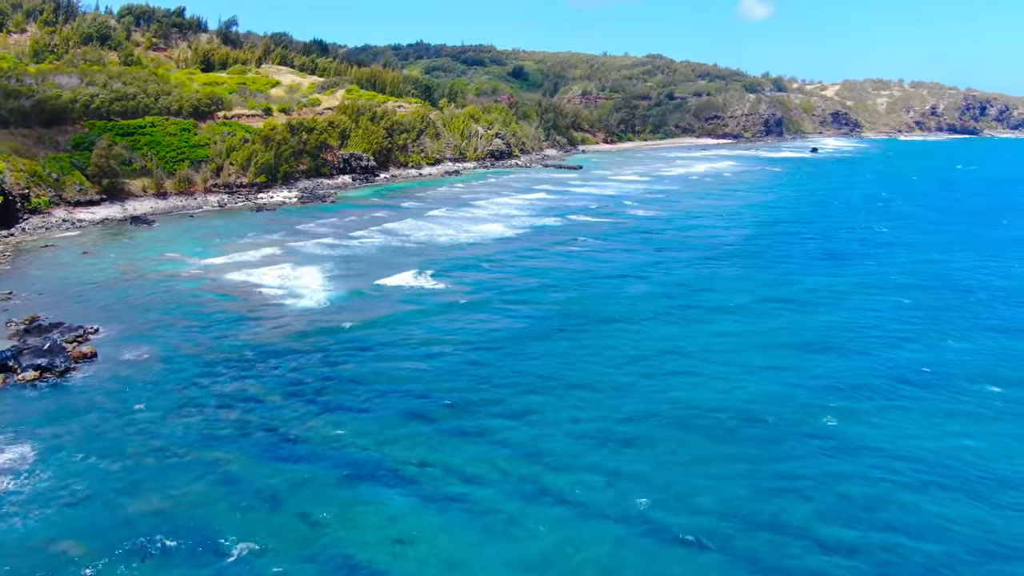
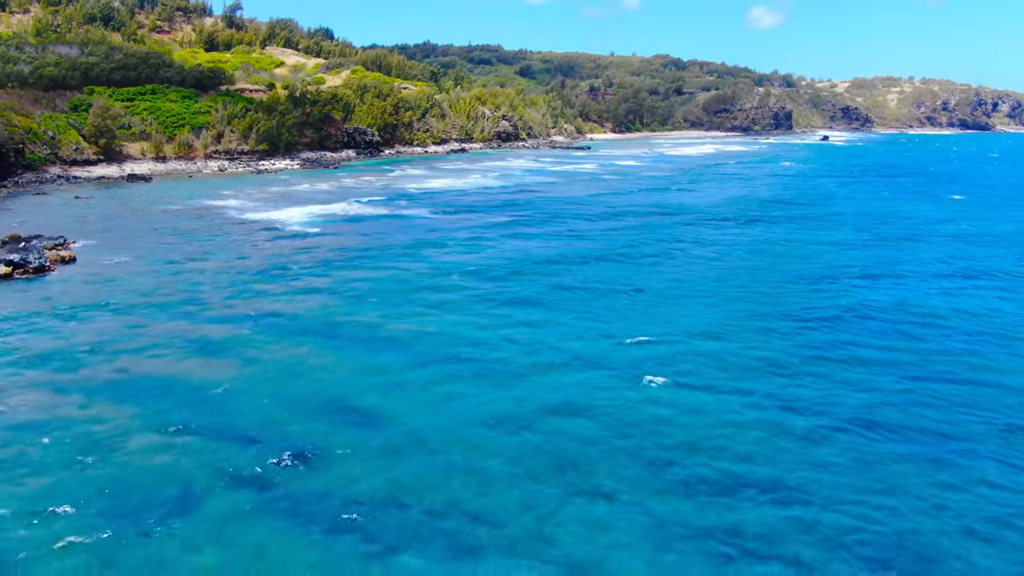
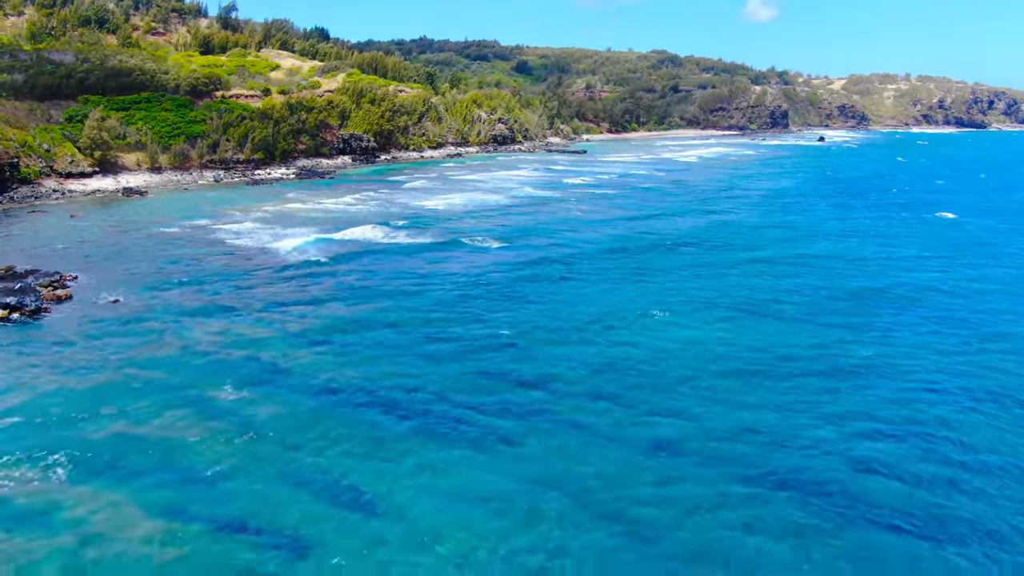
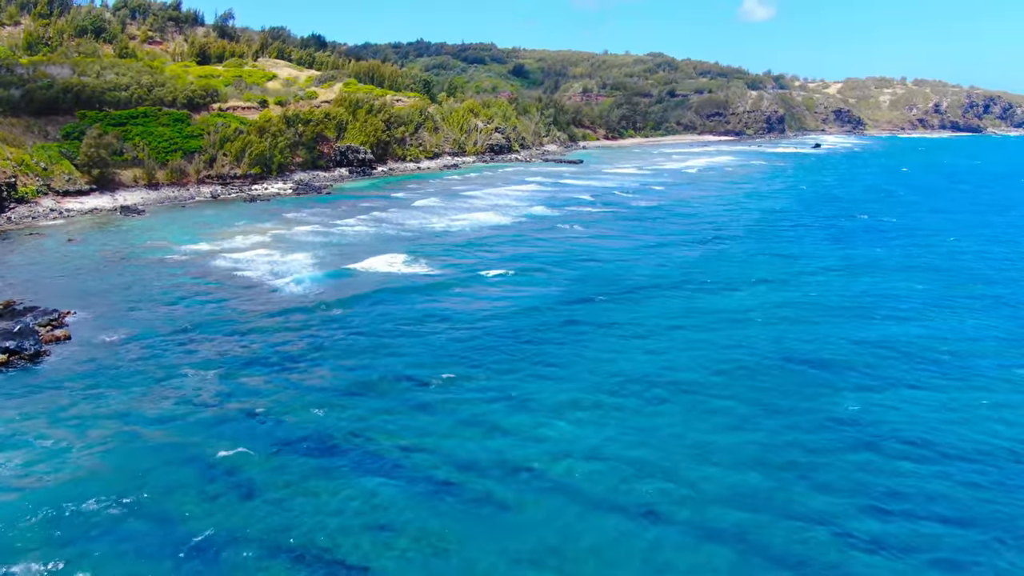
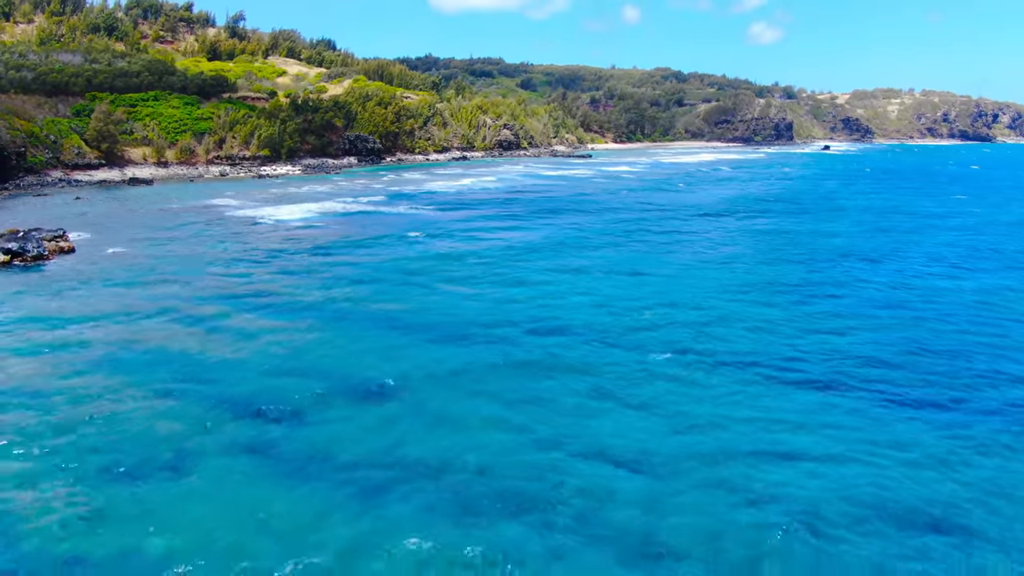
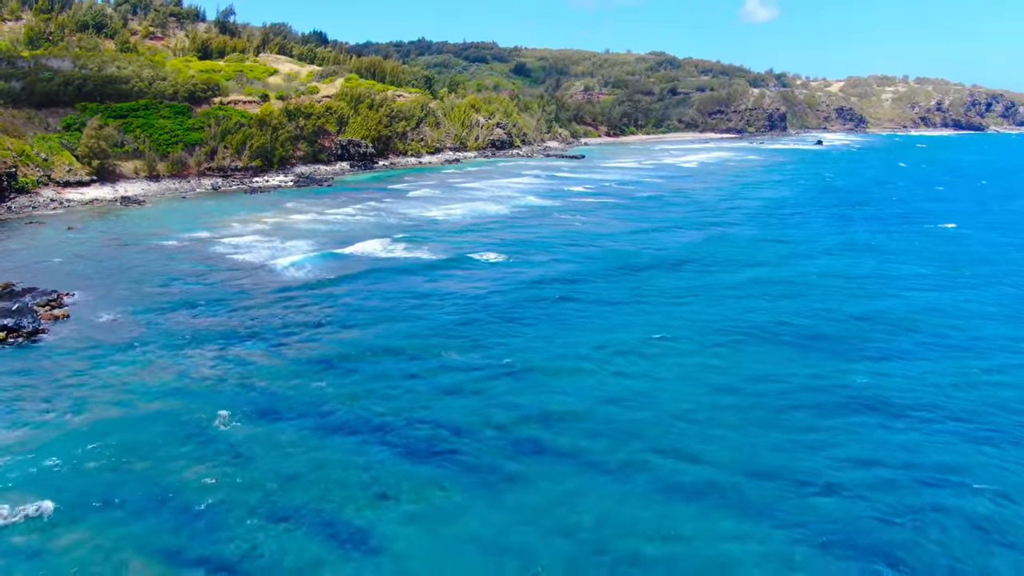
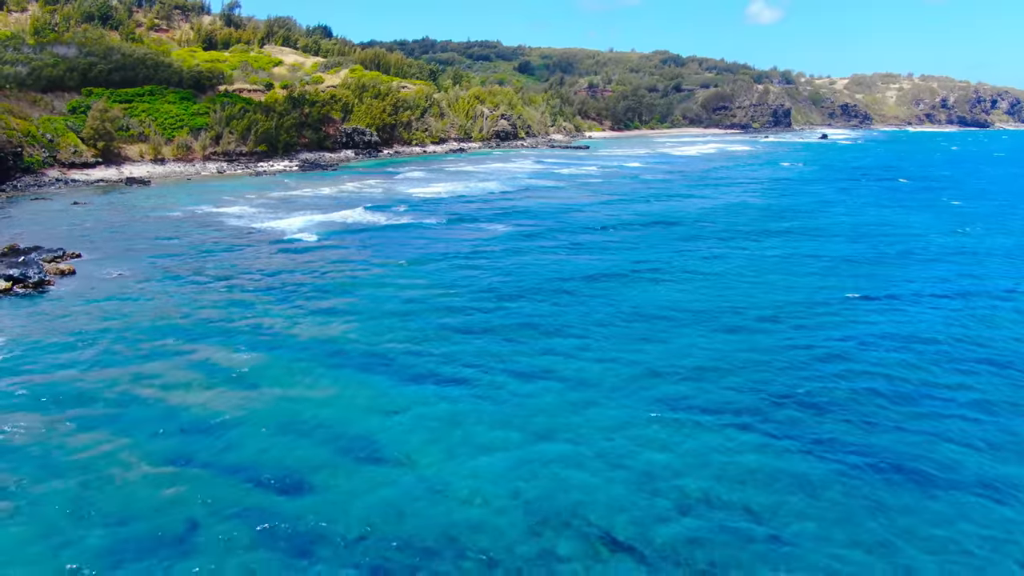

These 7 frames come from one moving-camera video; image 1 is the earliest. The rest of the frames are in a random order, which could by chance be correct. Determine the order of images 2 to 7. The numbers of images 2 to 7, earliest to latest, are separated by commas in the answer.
4, 6, 3, 7, 2, 5
